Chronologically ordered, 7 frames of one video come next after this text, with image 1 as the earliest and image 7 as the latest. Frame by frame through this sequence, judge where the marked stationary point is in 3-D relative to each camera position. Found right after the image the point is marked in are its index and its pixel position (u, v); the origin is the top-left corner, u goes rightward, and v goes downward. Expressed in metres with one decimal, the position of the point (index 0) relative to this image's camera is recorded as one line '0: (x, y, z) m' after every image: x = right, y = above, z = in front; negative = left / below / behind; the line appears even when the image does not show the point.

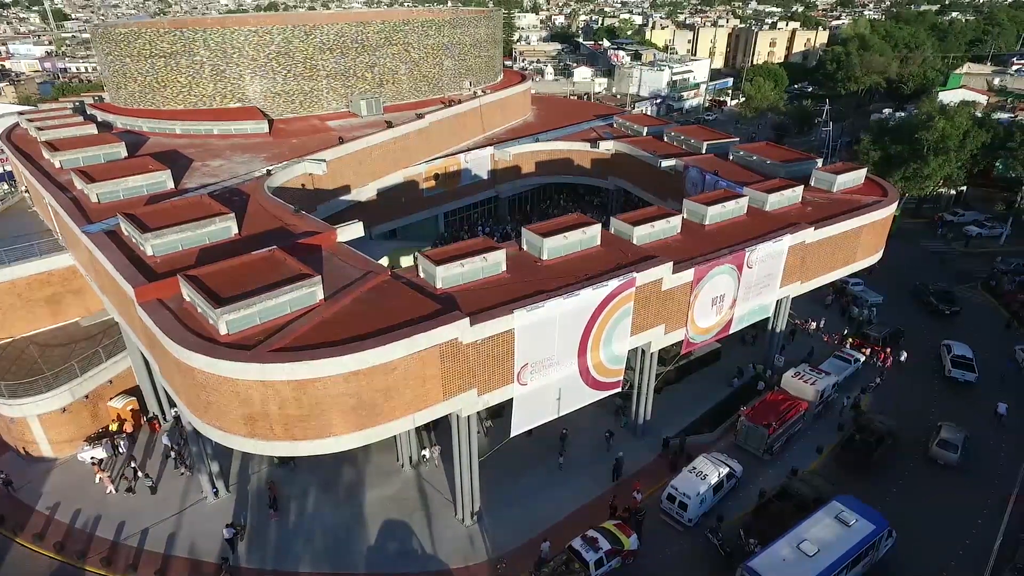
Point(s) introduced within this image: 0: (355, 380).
0: (-4.6, -2.7, +18.1) m
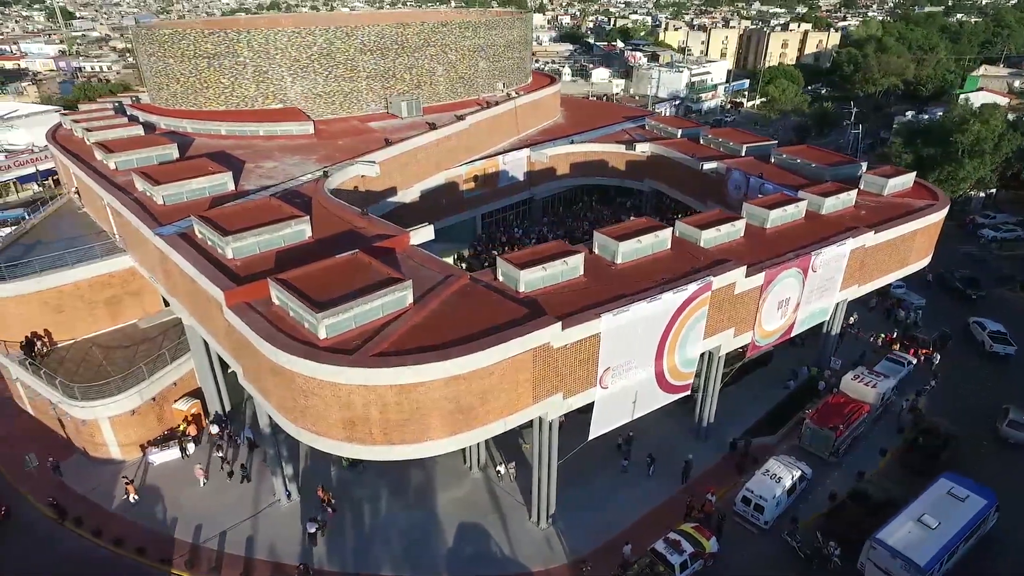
0: (-1.6, -2.8, +18.1) m
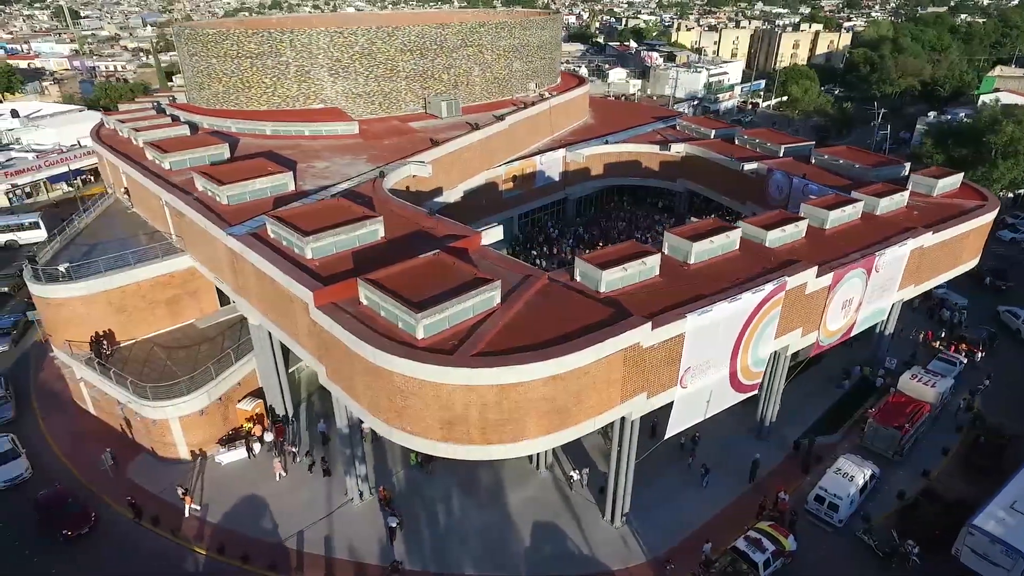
0: (+1.2, -2.9, +18.2) m
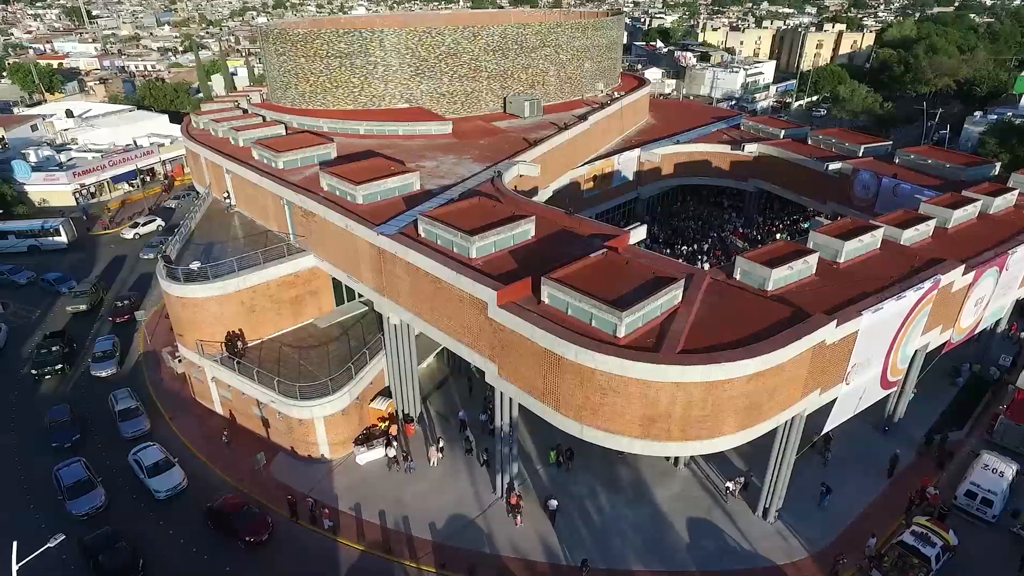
0: (+7.3, -2.8, +18.4) m
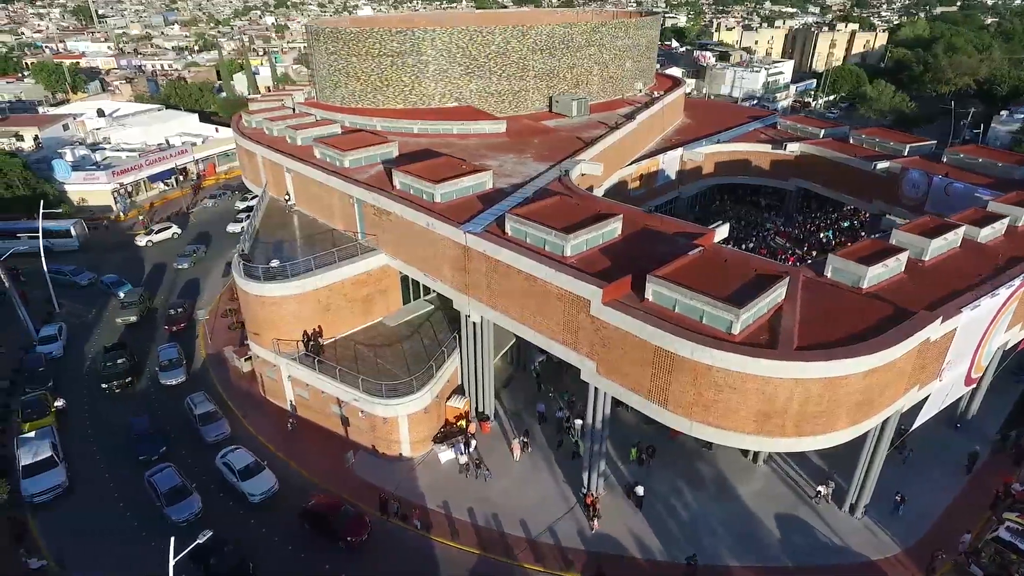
0: (+10.8, -2.7, +18.5) m
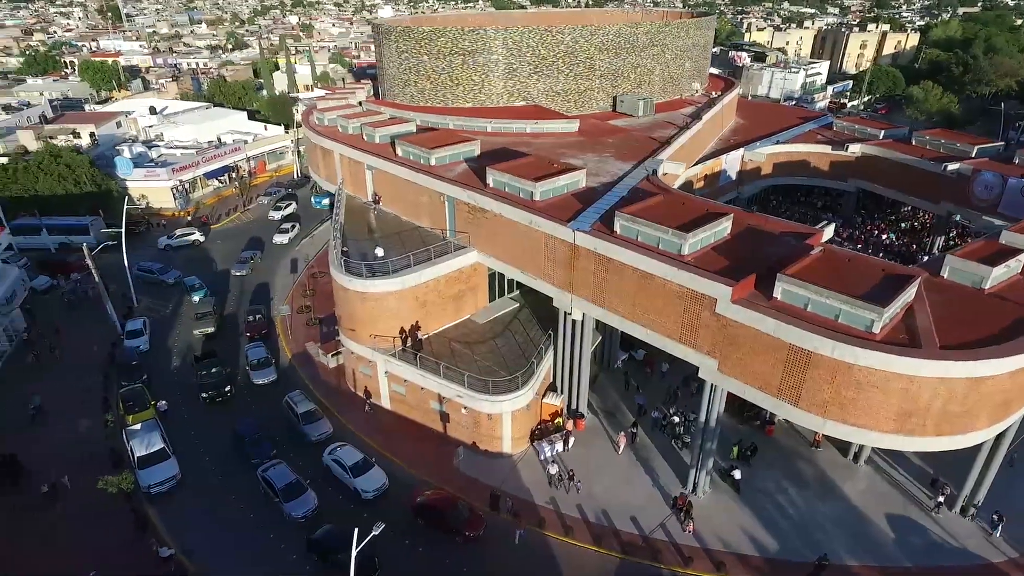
0: (+15.0, -2.7, +18.5) m
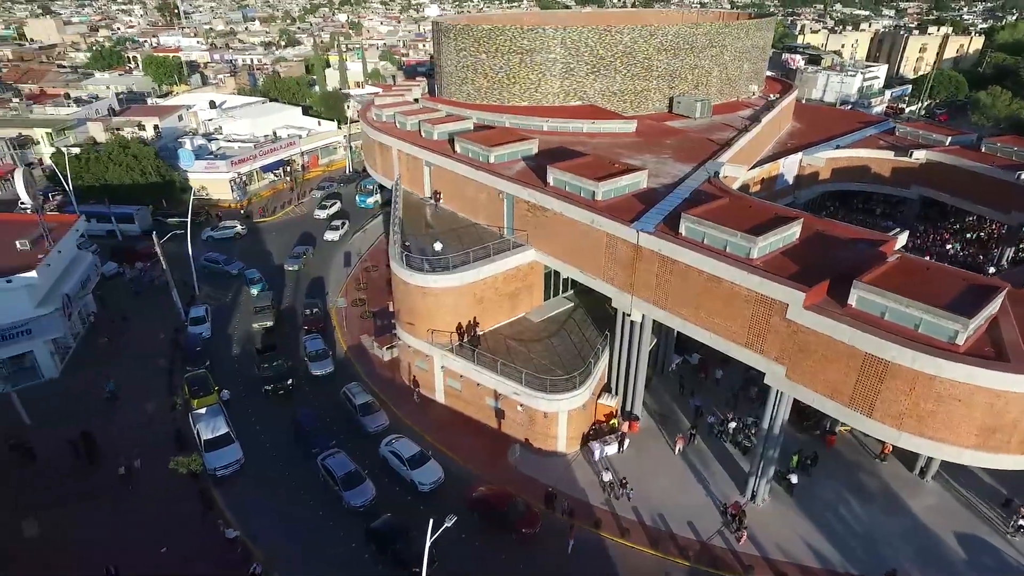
0: (+17.0, -3.1, +17.6) m
